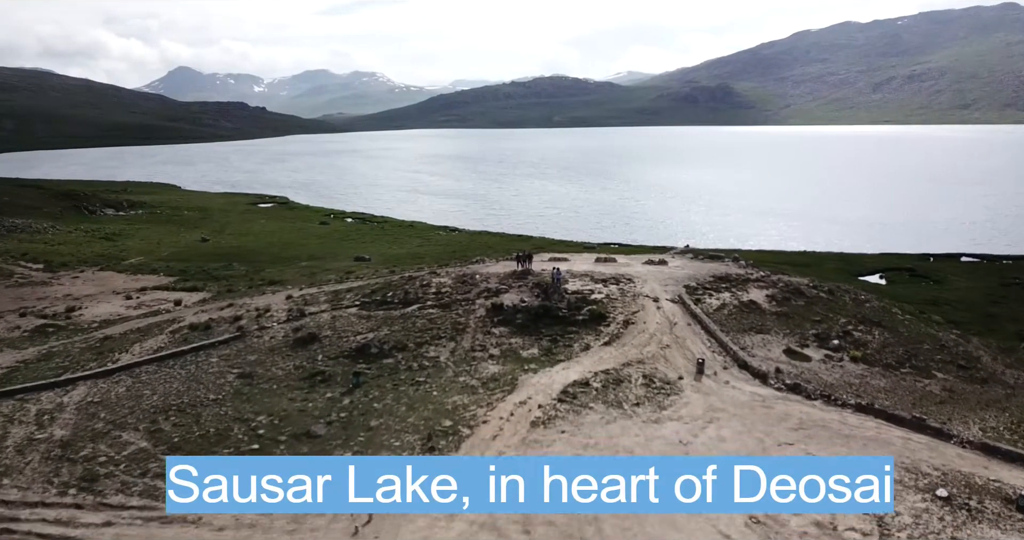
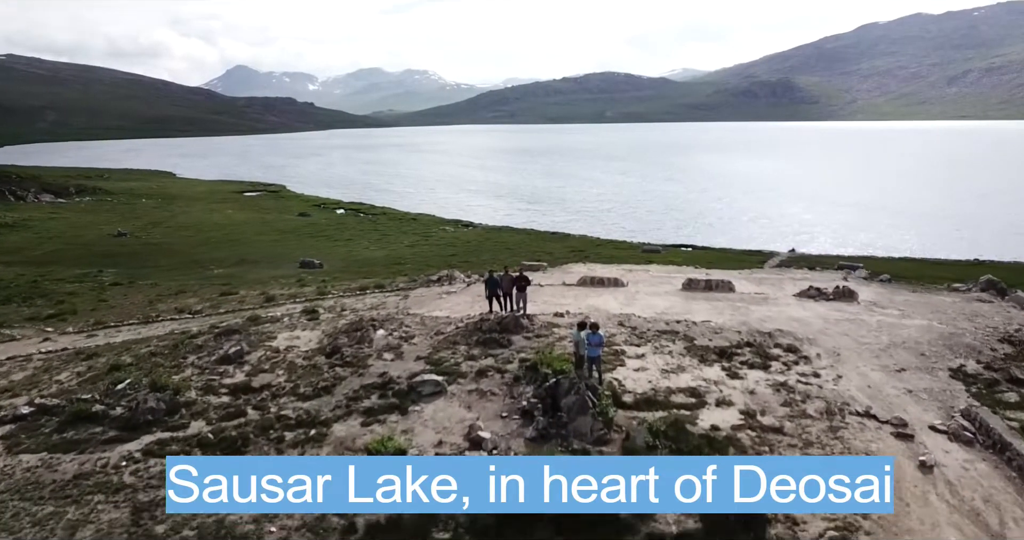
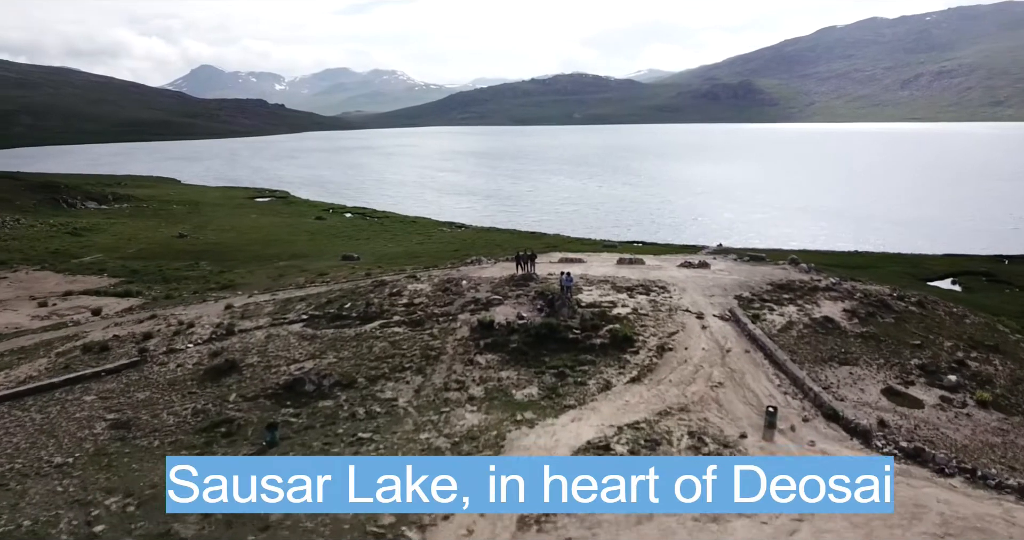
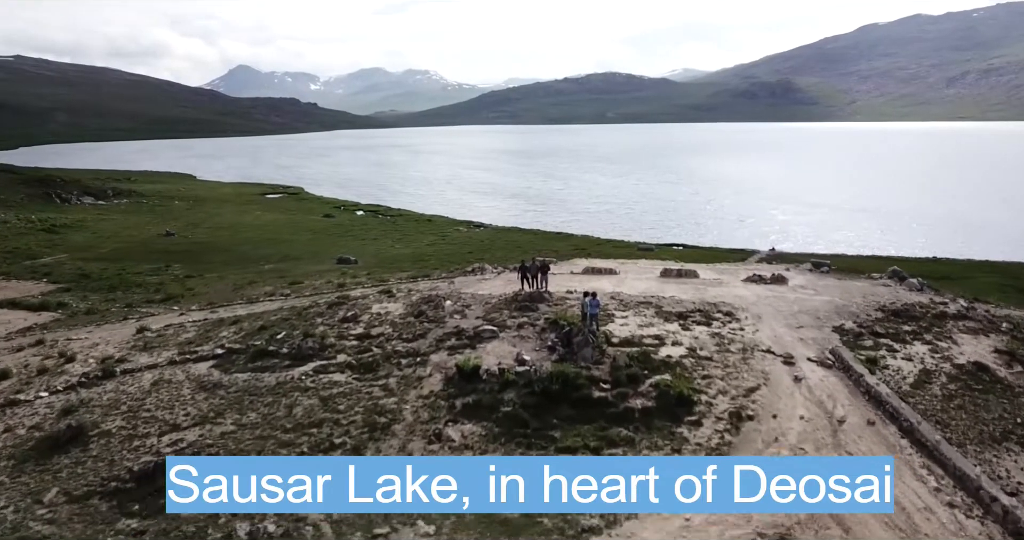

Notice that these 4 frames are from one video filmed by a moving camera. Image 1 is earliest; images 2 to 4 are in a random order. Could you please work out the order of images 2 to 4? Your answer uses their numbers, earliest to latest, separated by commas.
3, 4, 2
